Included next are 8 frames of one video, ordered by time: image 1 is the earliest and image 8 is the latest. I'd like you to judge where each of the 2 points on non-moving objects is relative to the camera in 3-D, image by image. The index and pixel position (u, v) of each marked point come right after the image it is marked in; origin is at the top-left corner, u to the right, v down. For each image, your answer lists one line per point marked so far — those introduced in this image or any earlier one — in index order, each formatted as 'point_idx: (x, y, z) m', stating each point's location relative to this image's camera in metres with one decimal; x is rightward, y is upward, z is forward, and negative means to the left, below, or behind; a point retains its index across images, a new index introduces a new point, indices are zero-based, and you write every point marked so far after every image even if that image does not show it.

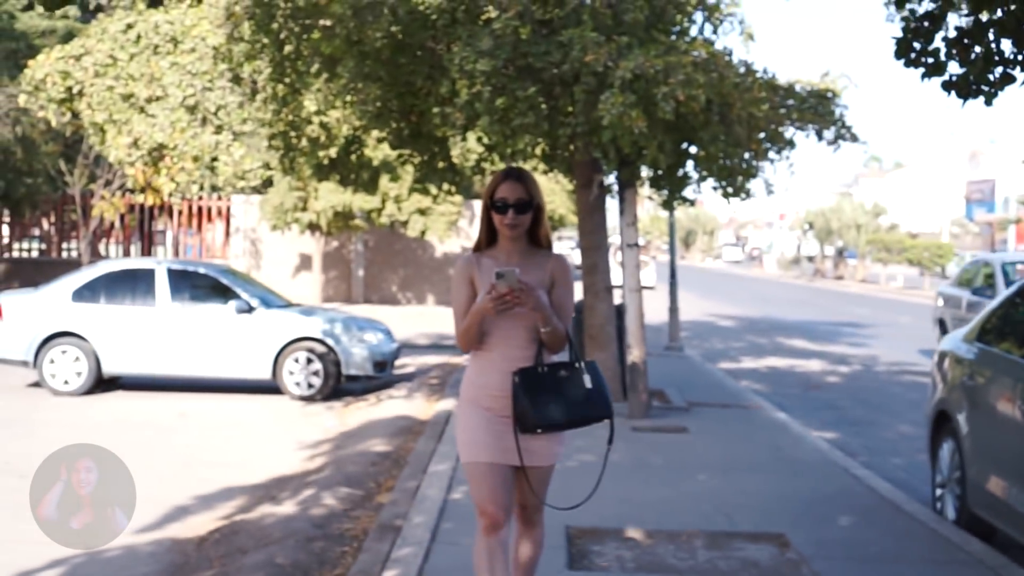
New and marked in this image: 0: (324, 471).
0: (-1.5, -1.5, +9.1) m
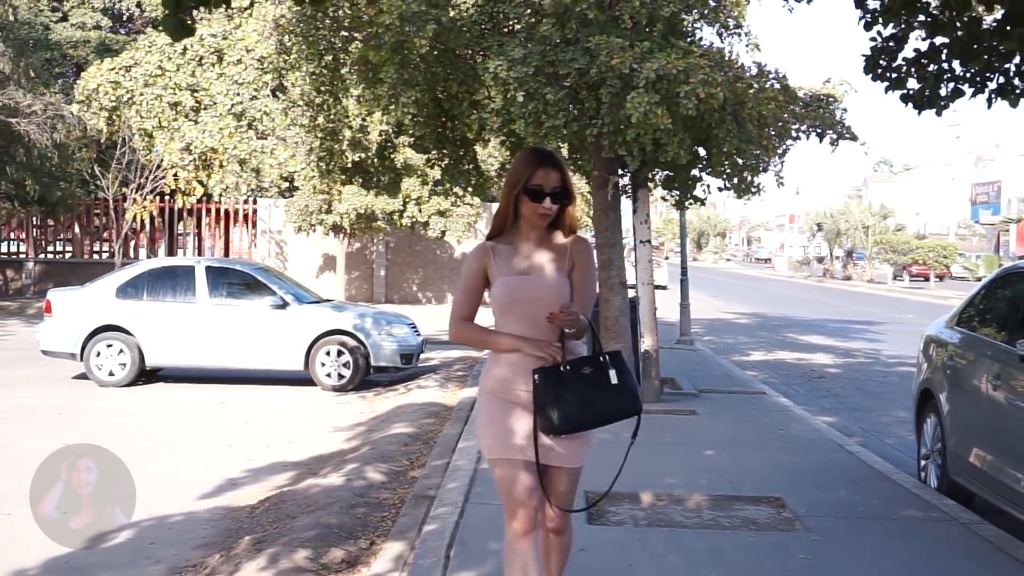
0: (-1.3, -1.4, +9.9) m
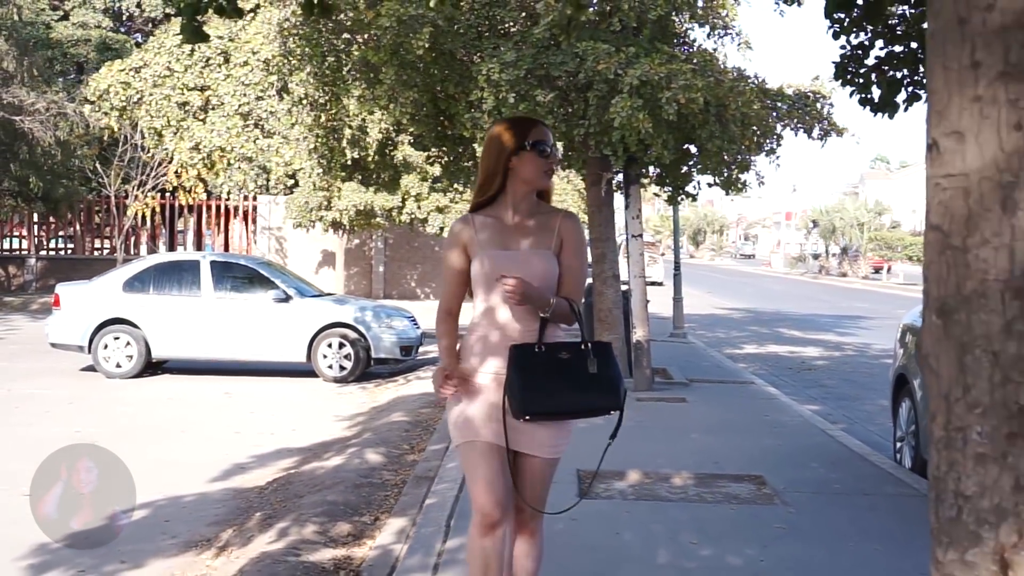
0: (-1.3, -1.3, +10.3) m
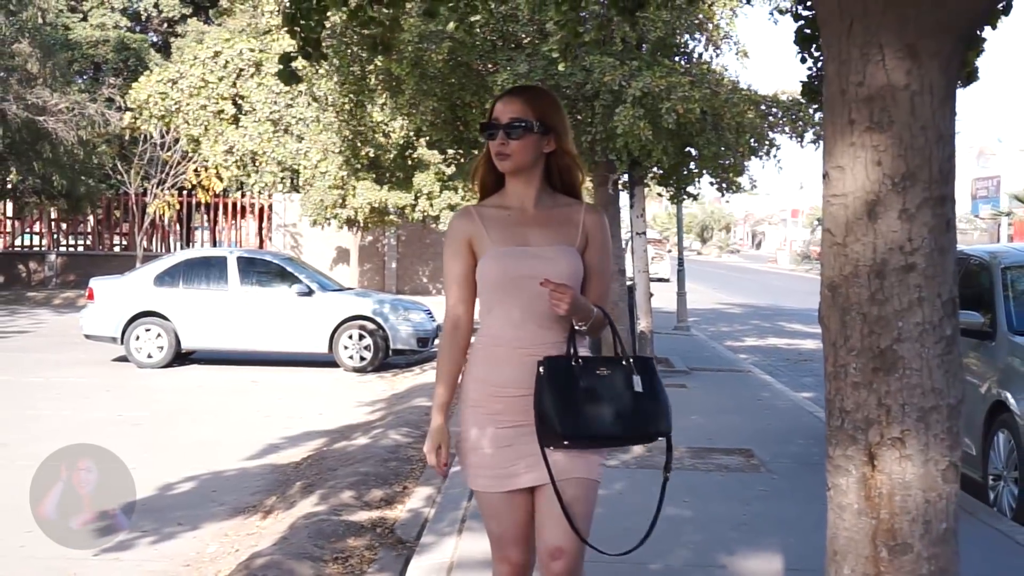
0: (-1.2, -1.3, +11.0) m
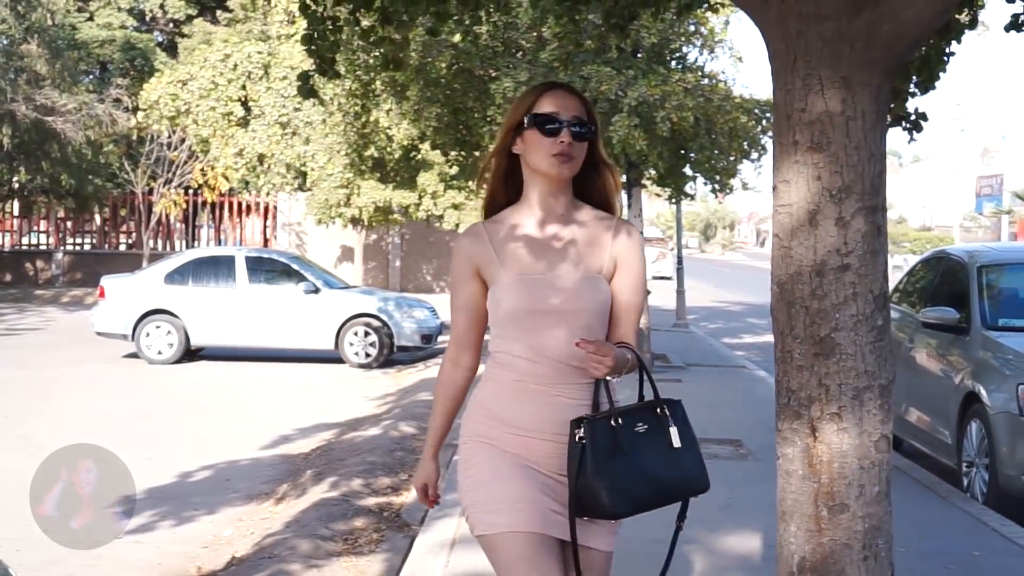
0: (-1.2, -1.3, +11.4) m
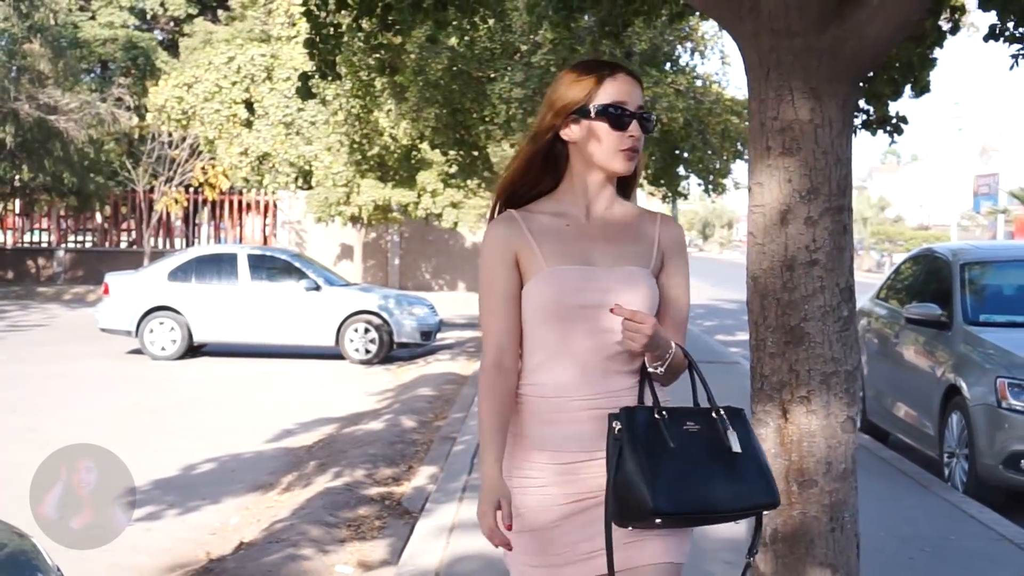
0: (-1.2, -1.2, +11.7) m
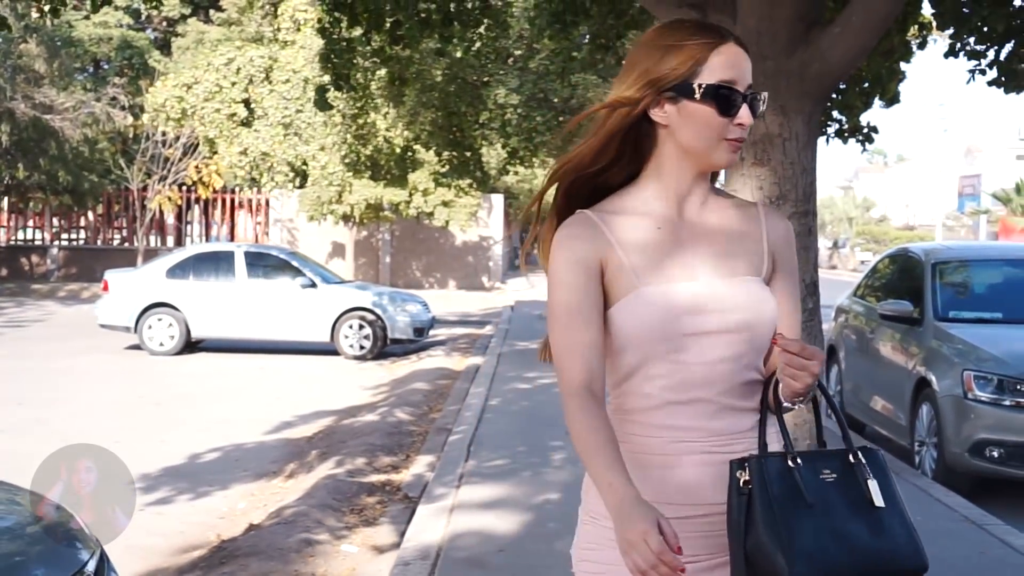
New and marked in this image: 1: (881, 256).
0: (-1.3, -1.2, +12.1) m
1: (+3.1, +0.3, +9.7) m
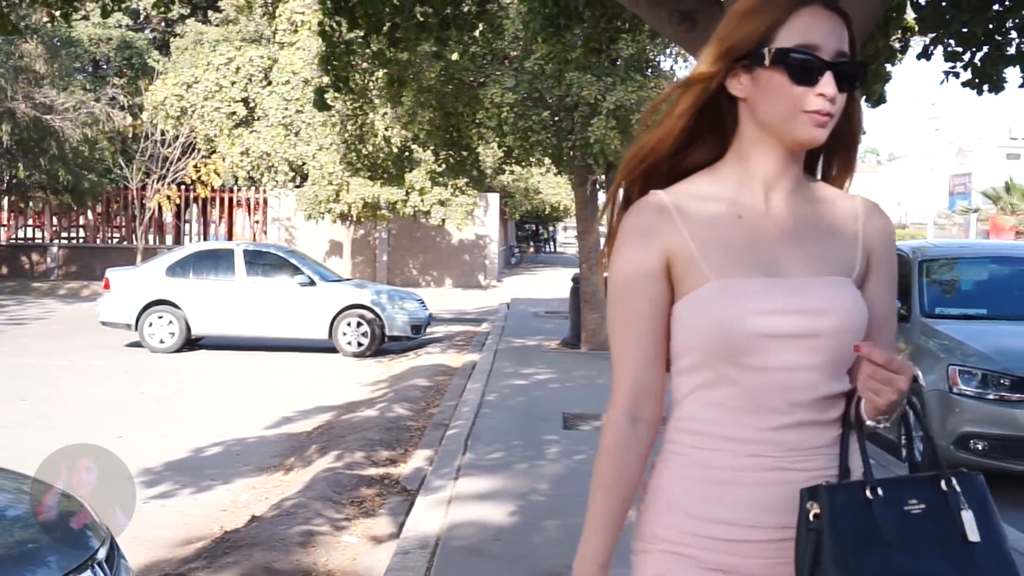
0: (-1.4, -1.2, +12.2) m
1: (+3.1, +0.3, +9.8) m
